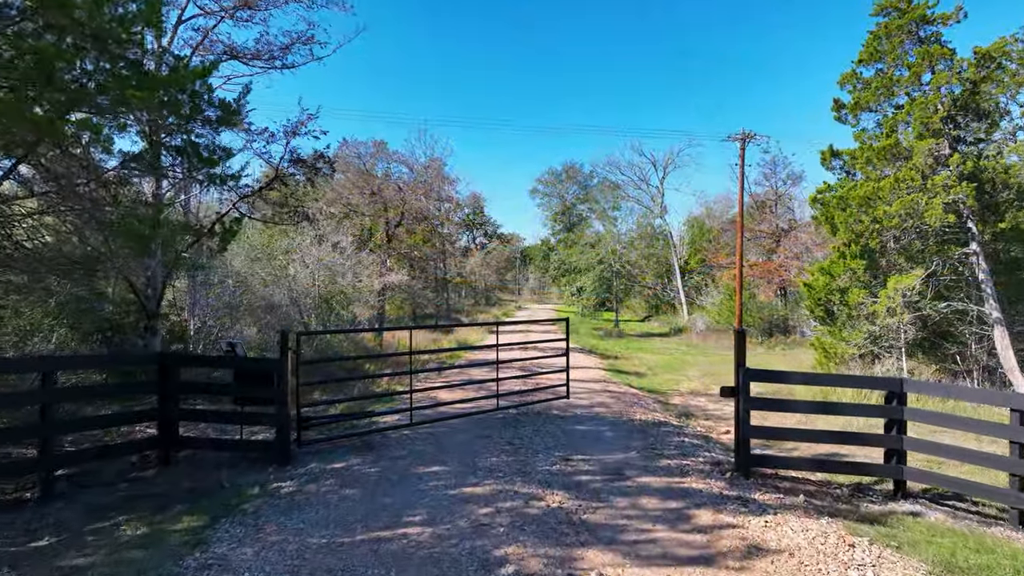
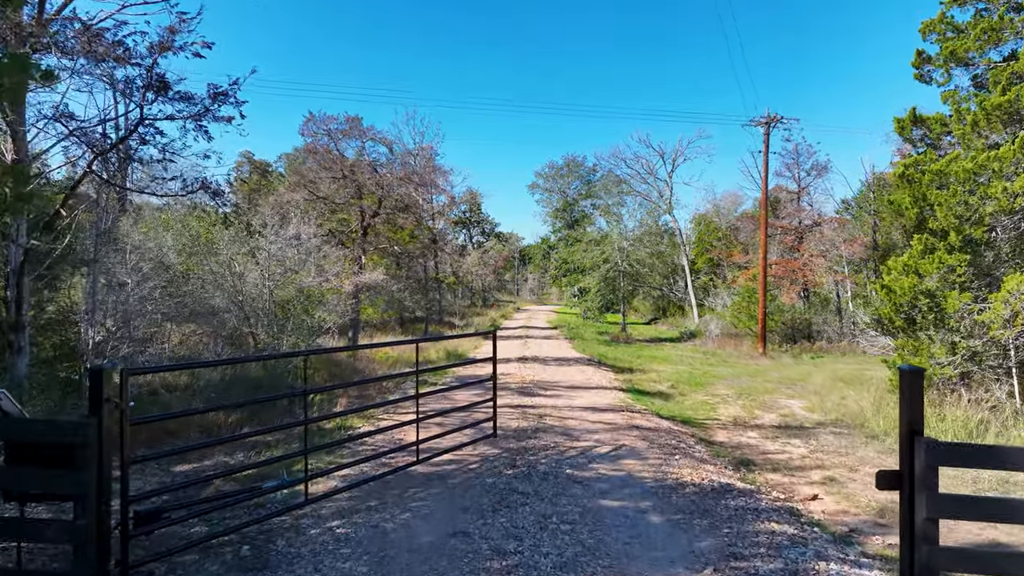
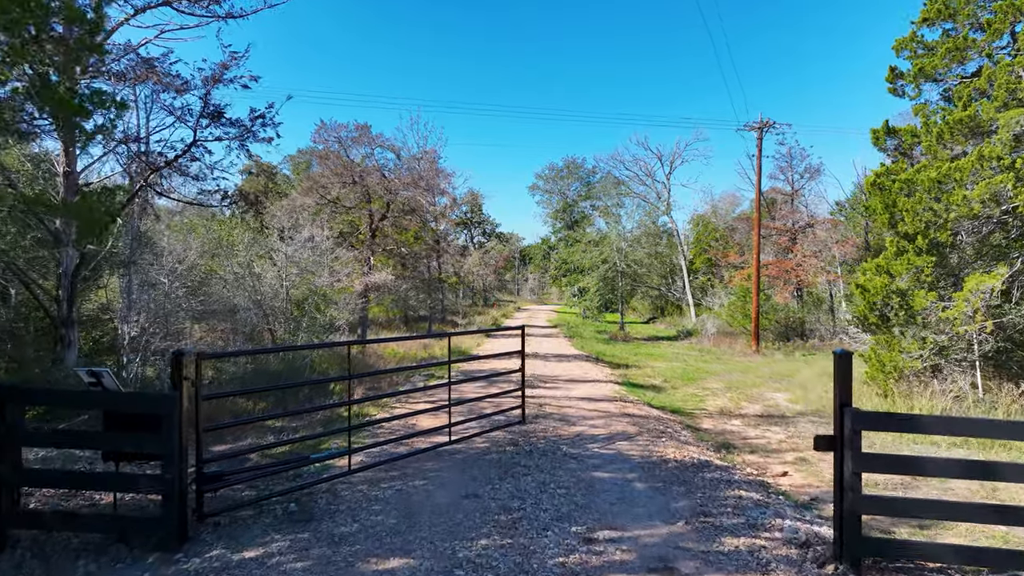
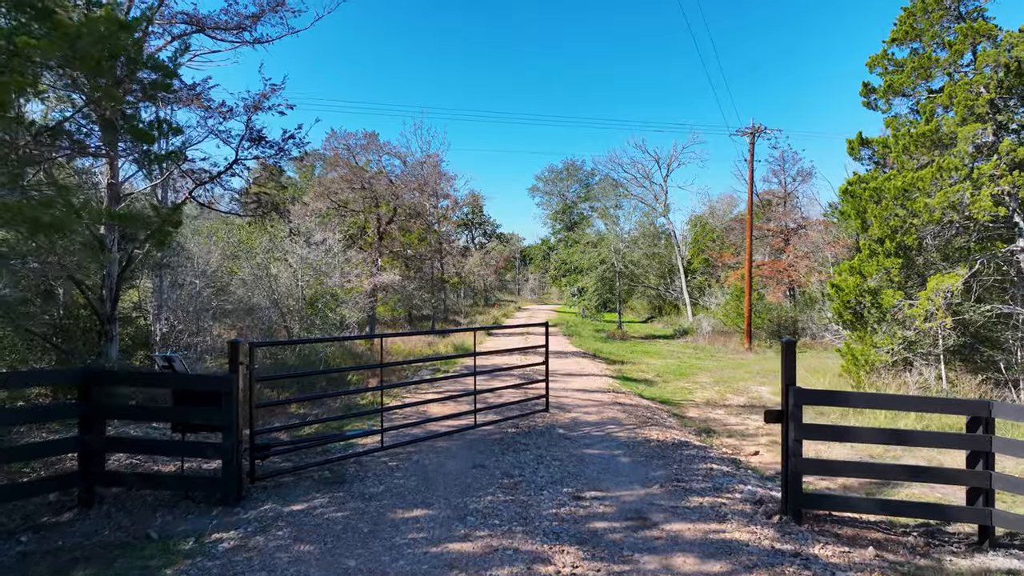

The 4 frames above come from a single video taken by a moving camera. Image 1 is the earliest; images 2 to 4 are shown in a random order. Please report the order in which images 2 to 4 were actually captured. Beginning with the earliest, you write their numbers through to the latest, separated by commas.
4, 3, 2
